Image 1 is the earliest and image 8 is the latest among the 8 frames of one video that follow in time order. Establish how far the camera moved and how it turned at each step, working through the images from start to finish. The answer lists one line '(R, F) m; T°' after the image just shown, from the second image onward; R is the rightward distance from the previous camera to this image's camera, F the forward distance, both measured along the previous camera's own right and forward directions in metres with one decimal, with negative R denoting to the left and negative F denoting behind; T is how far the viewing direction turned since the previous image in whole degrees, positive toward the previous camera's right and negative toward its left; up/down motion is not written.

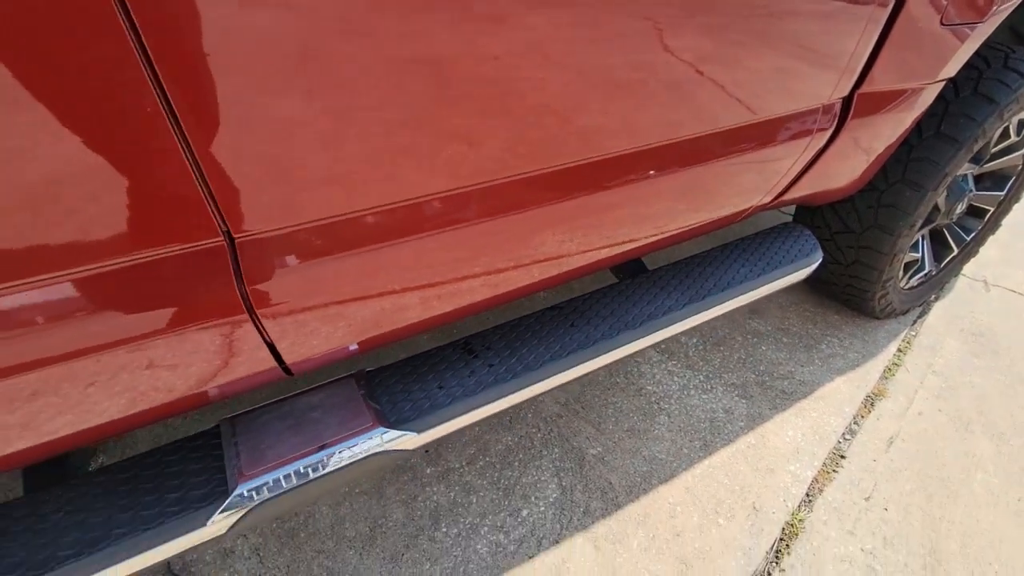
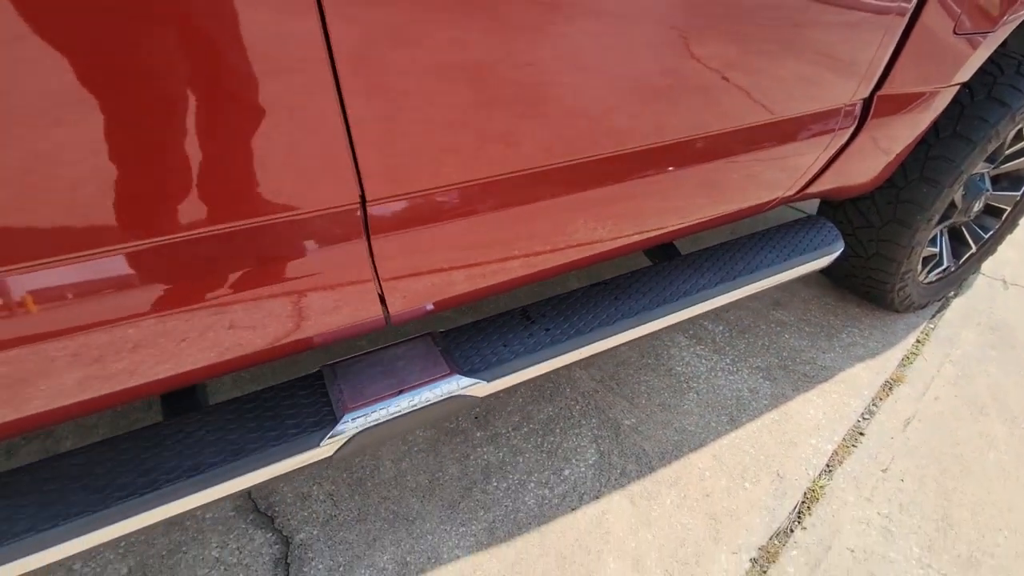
(-0.1, -0.1) m; -2°
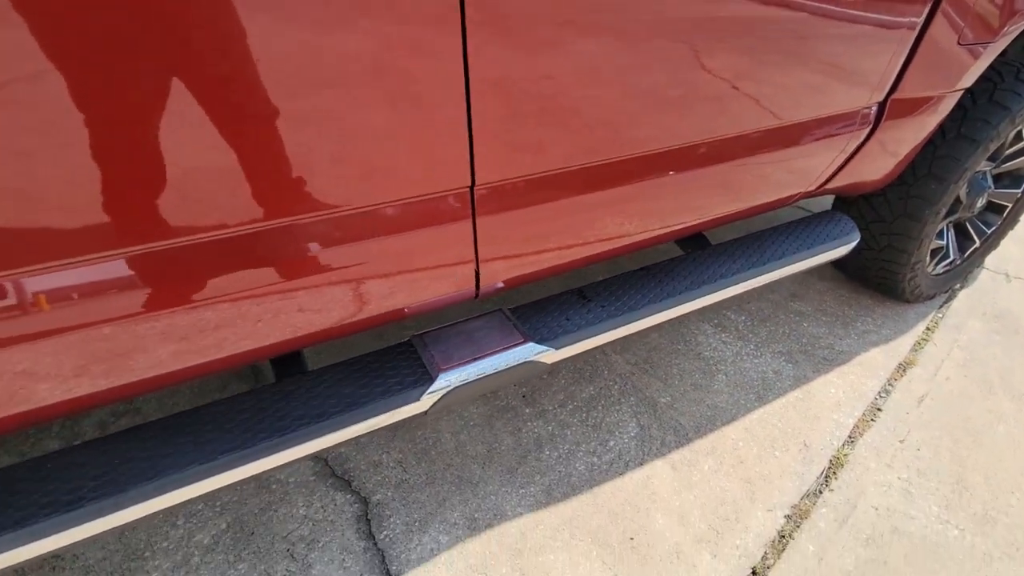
(-0.1, -0.1) m; 0°
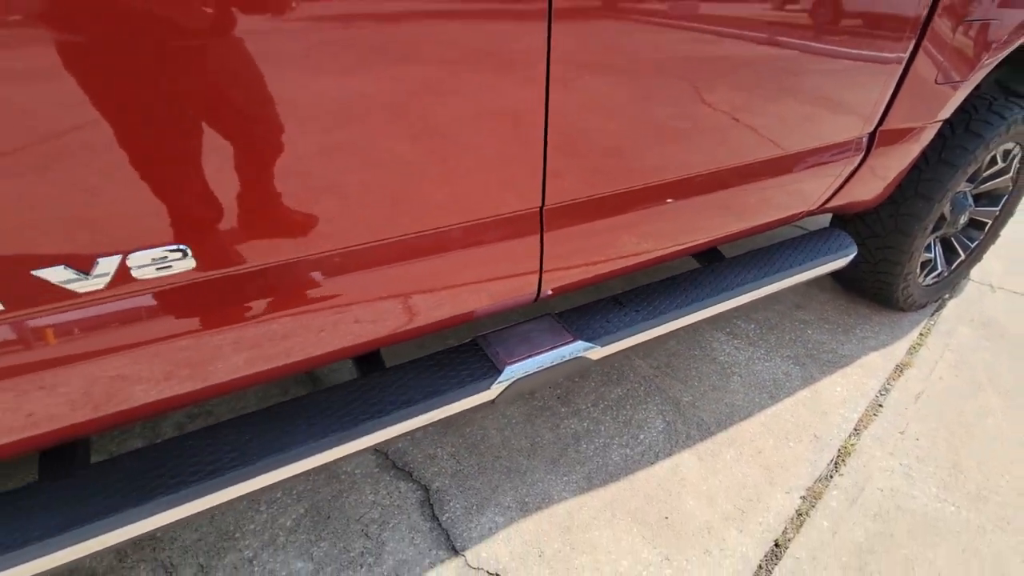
(-0.1, -0.2) m; 0°
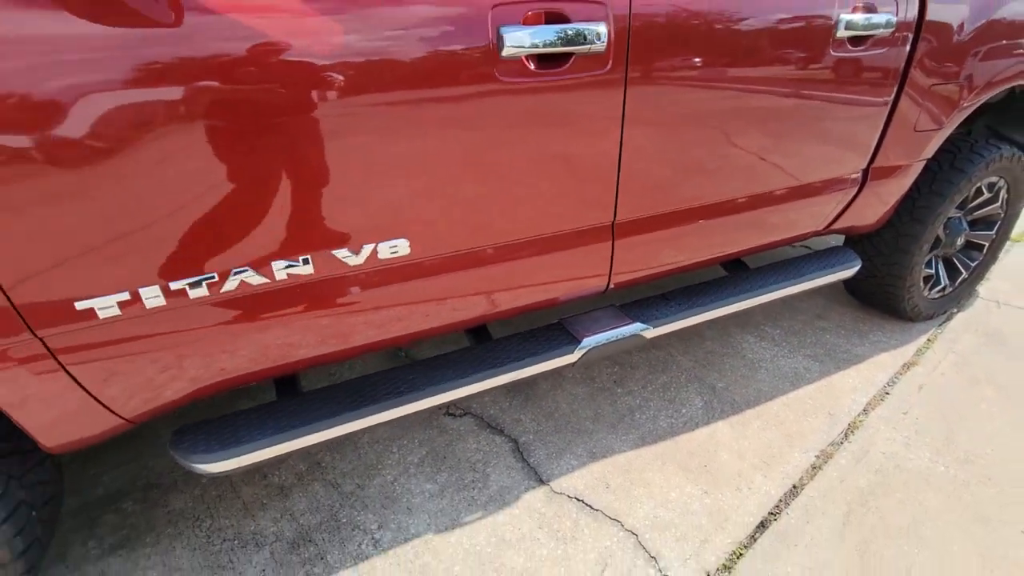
(-0.1, -0.5) m; -4°
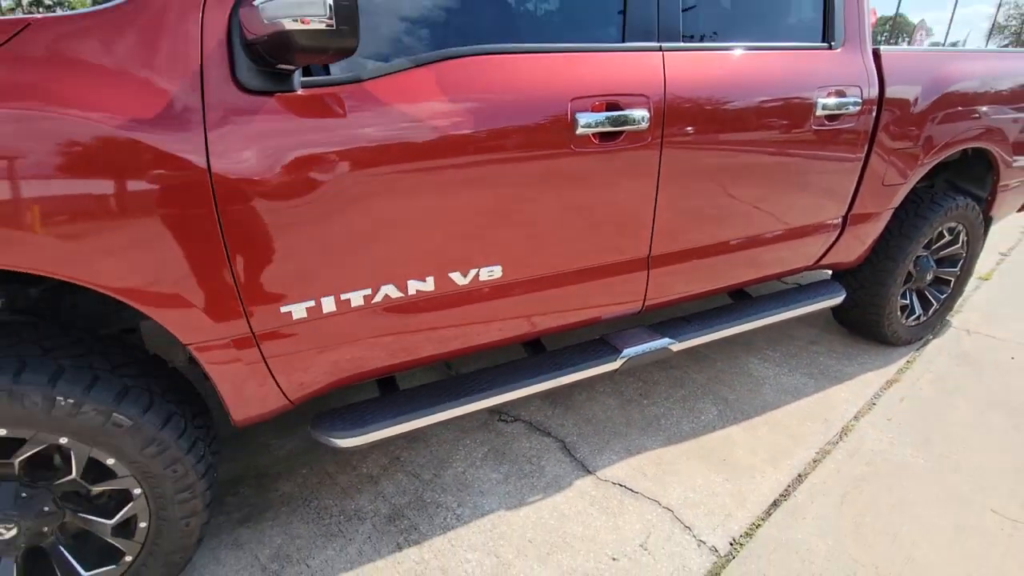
(-0.2, -0.4) m; +1°
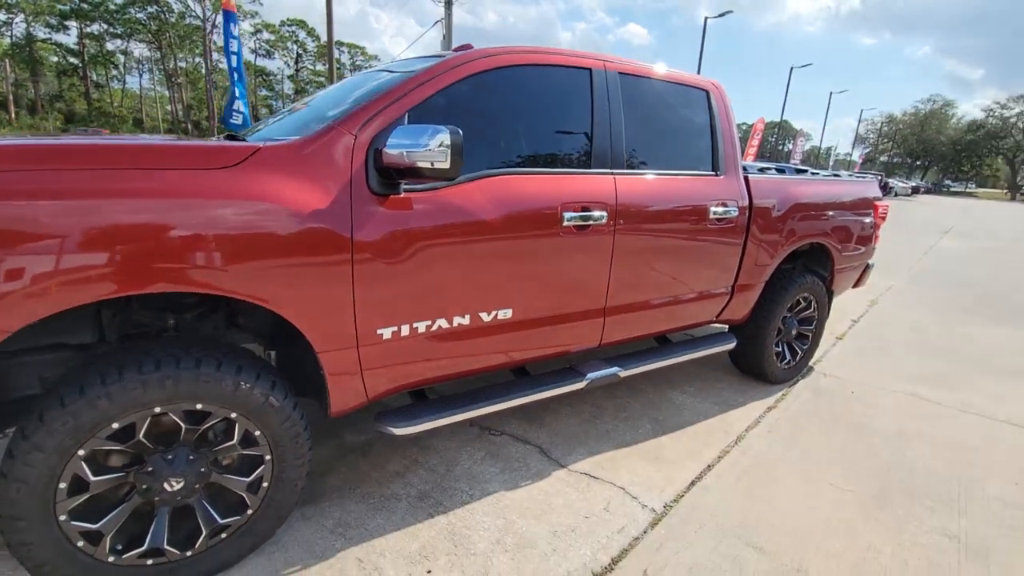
(-0.4, -0.7) m; +8°
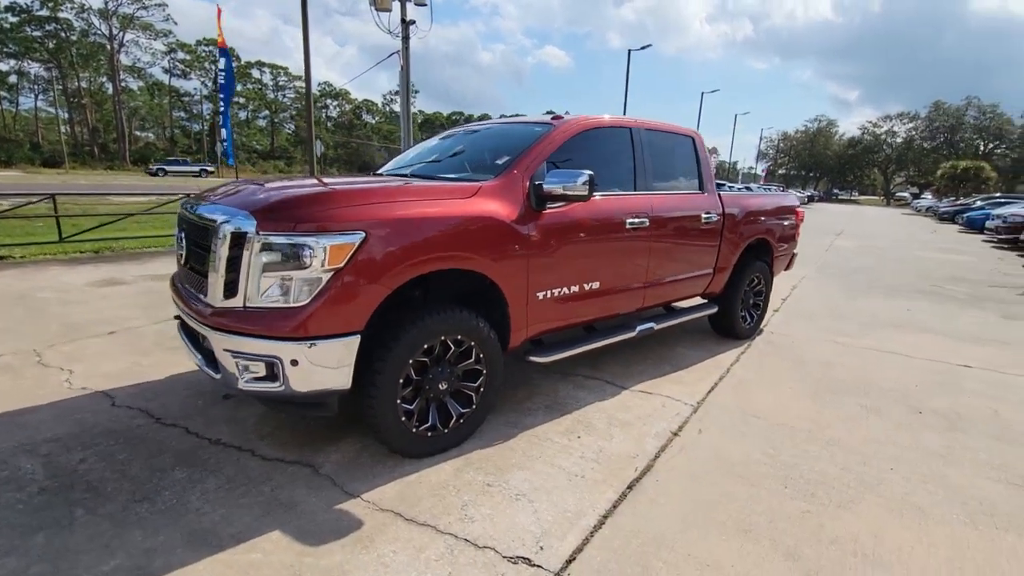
(-1.2, -1.2) m; +8°
